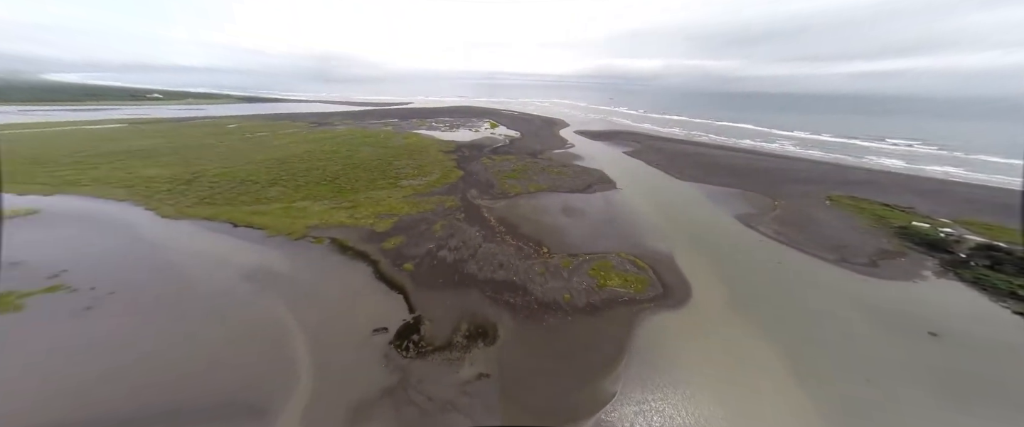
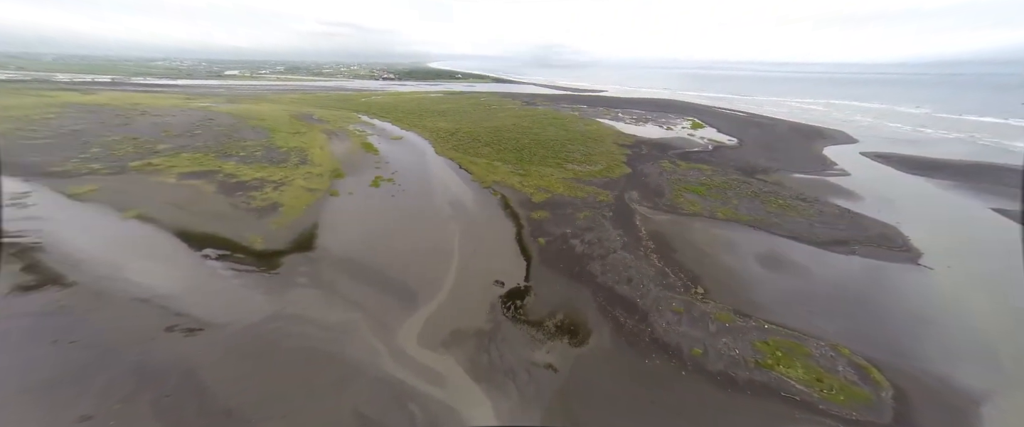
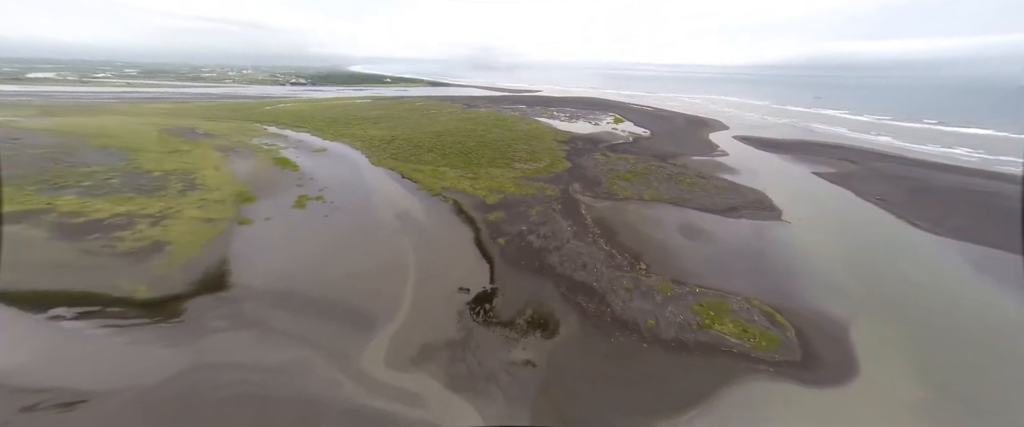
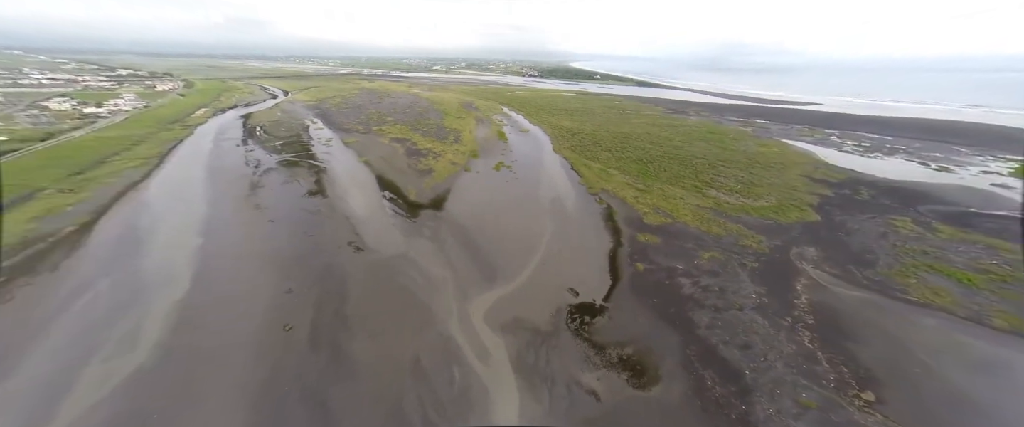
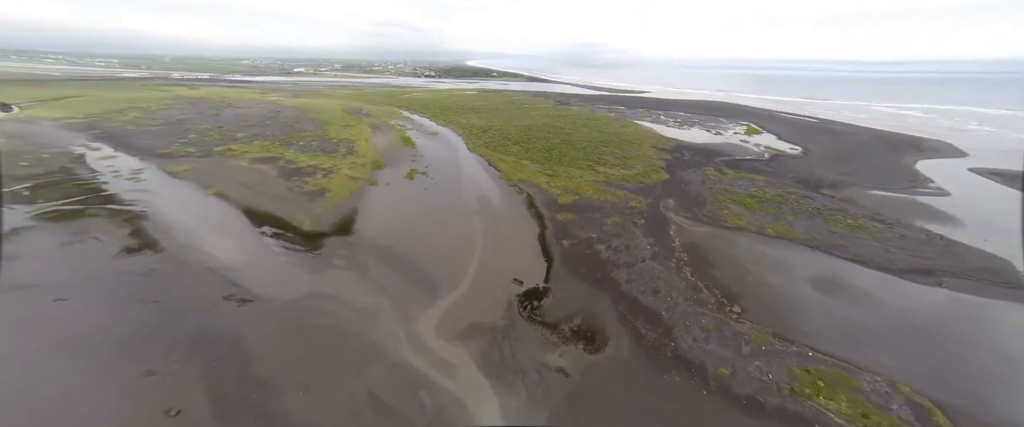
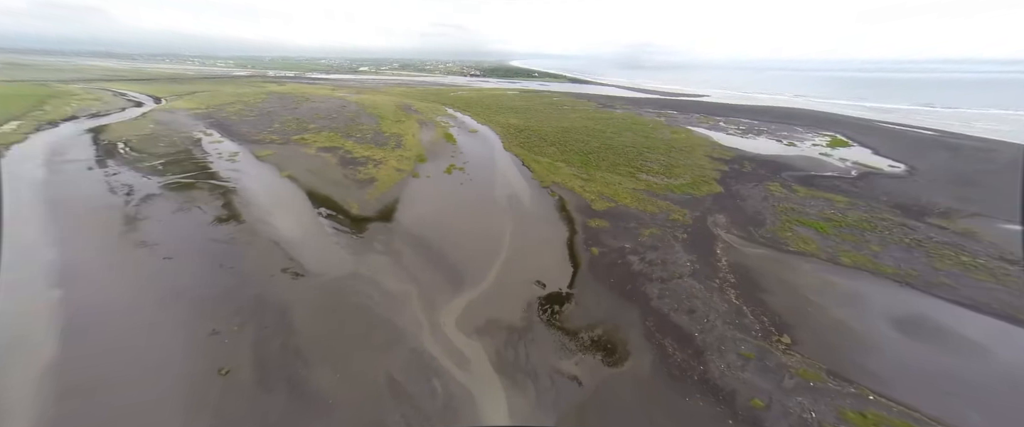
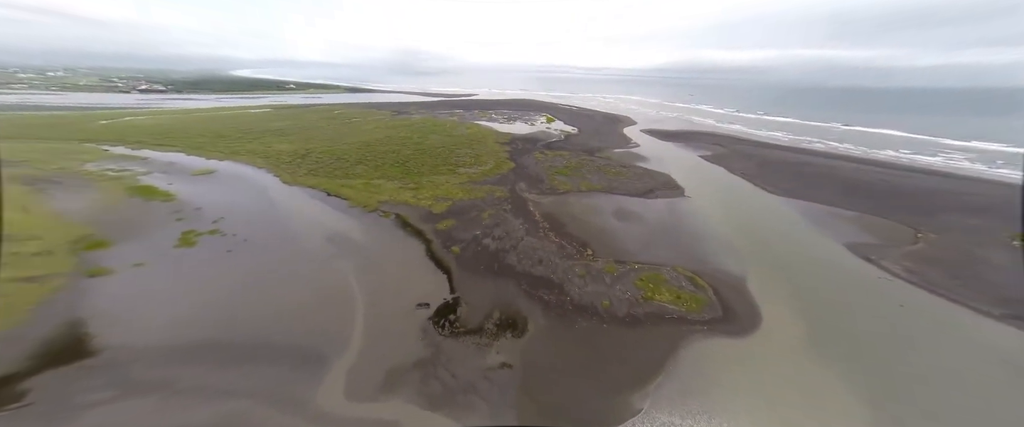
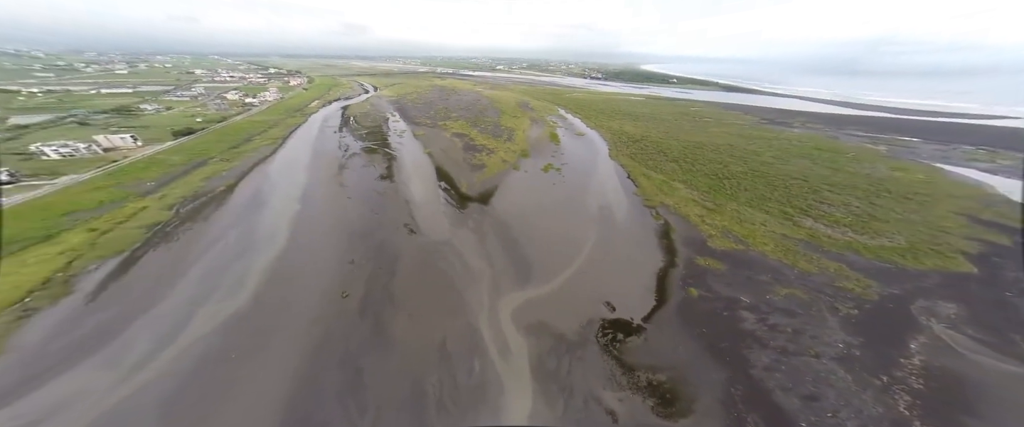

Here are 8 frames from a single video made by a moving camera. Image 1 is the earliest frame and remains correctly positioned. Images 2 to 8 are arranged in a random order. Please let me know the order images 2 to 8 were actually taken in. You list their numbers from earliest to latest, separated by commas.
7, 3, 2, 5, 6, 4, 8
